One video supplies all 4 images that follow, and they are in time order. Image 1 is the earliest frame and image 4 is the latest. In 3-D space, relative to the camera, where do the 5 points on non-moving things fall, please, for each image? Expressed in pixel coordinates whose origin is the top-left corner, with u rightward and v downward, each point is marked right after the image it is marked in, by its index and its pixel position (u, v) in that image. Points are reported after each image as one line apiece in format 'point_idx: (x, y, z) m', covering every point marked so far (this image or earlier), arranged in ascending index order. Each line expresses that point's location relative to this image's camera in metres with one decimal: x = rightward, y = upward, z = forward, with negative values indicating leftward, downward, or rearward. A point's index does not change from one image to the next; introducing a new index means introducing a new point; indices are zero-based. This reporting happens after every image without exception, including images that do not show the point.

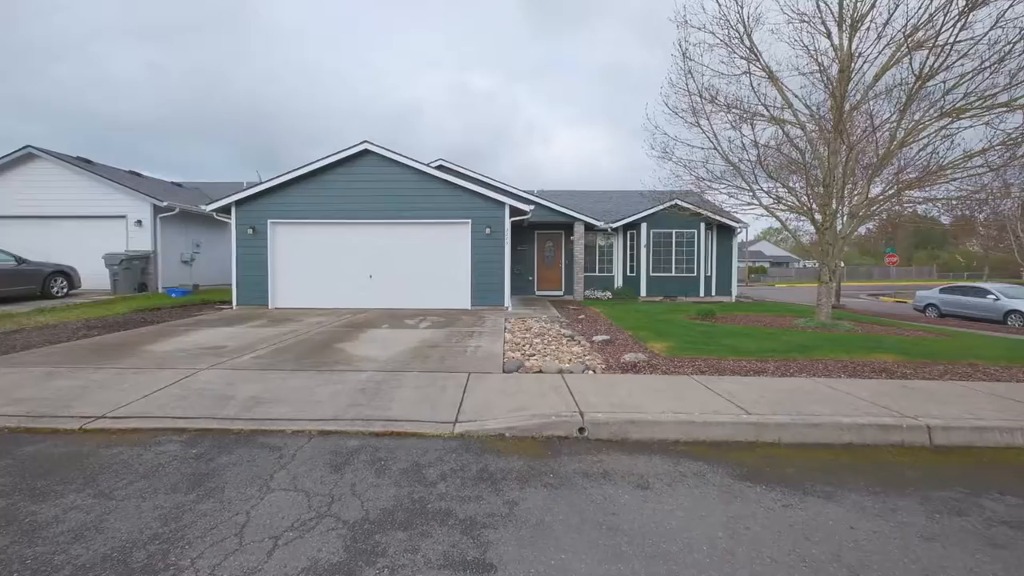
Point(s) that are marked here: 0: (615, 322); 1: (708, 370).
0: (+2.4, -0.8, +10.6) m
1: (+2.8, -1.2, +6.6) m
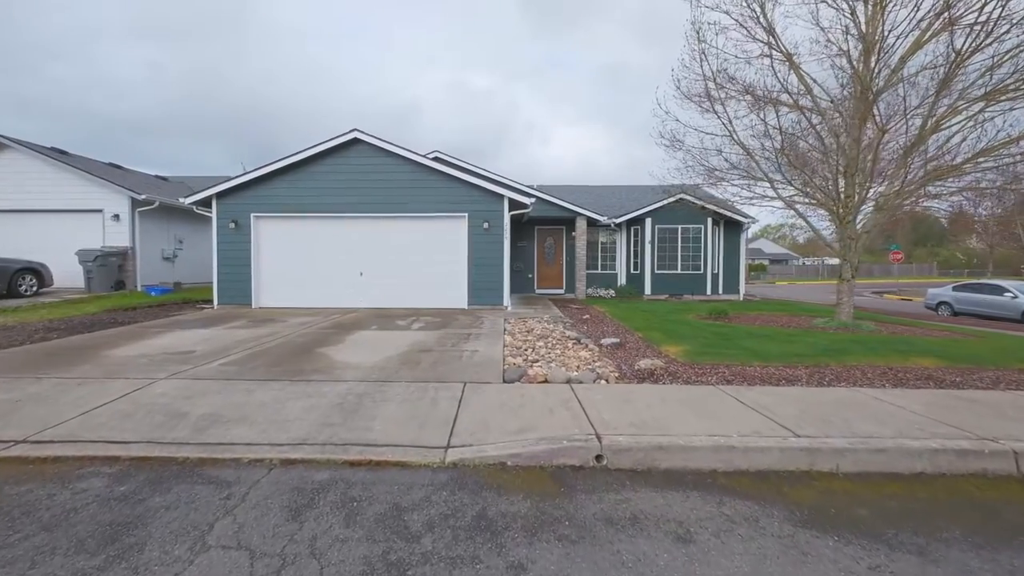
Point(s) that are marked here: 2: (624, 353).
0: (+2.4, -0.7, +9.8) m
1: (+2.9, -1.2, +5.8) m
2: (+1.7, -1.0, +6.9) m
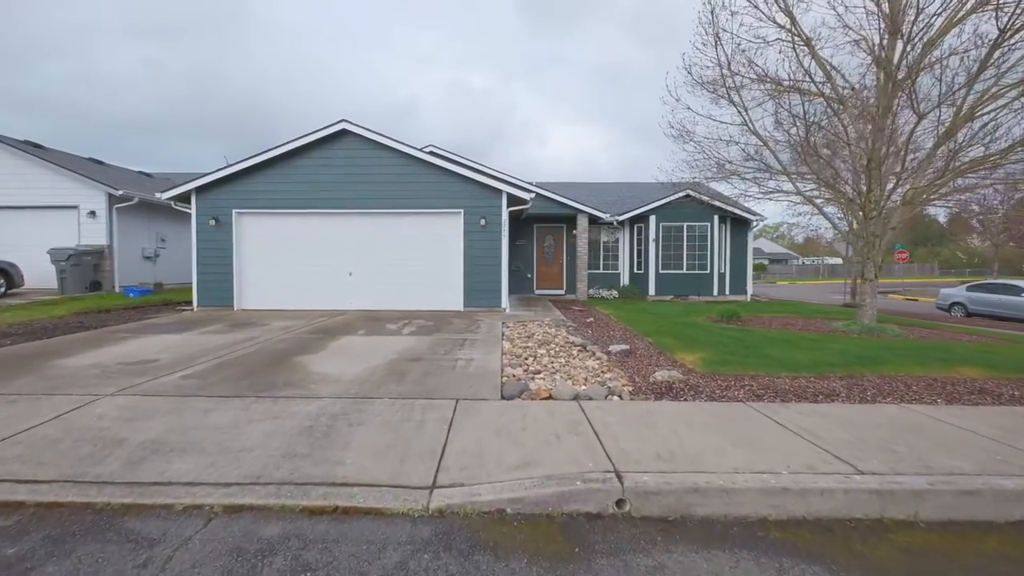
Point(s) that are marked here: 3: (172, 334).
0: (+2.4, -0.8, +9.1) m
1: (+2.8, -1.2, +5.1) m
2: (+1.7, -1.0, +6.2) m
3: (-6.4, -0.9, +8.5) m
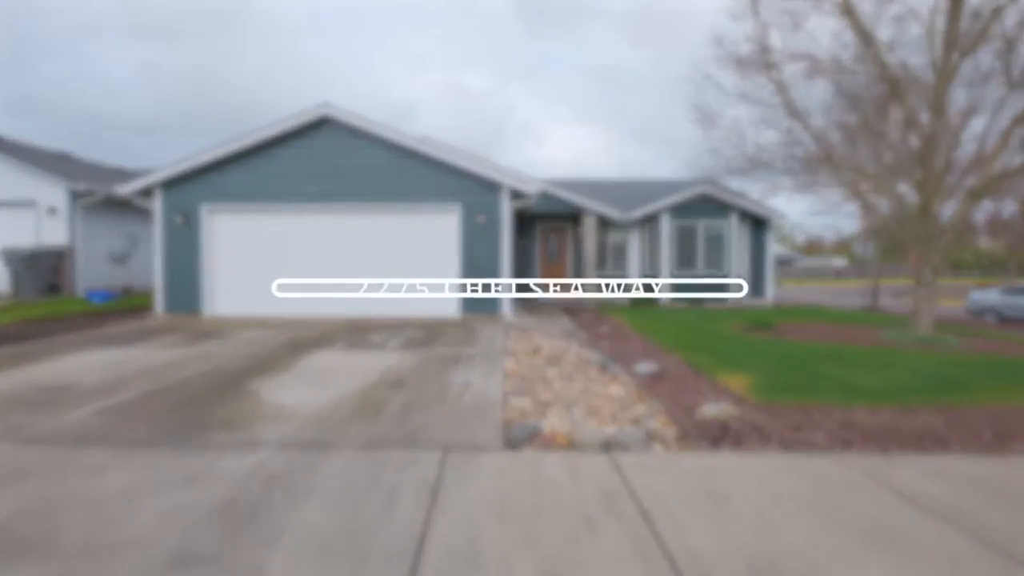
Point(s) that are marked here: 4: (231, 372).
0: (+2.4, -0.9, +7.9) m
1: (+2.9, -1.3, +3.9) m
2: (+1.8, -1.1, +5.0) m
3: (-6.3, -1.0, +7.2) m
4: (-3.6, -1.1, +5.8) m
